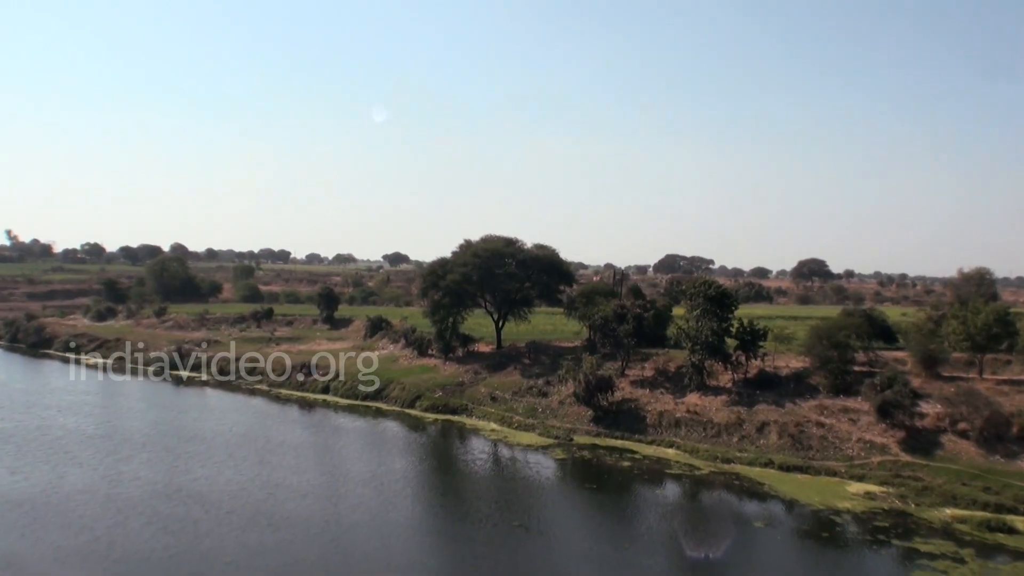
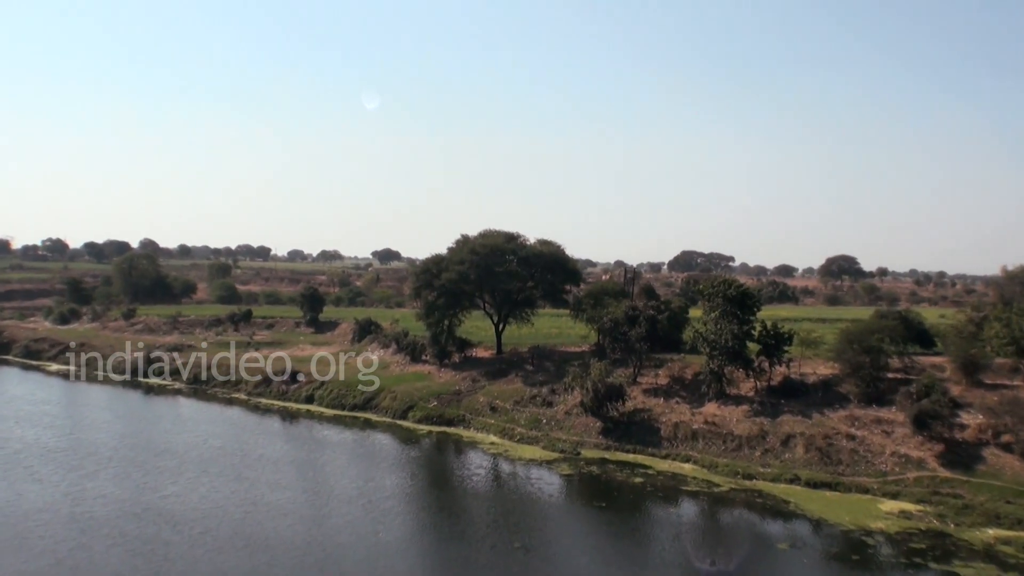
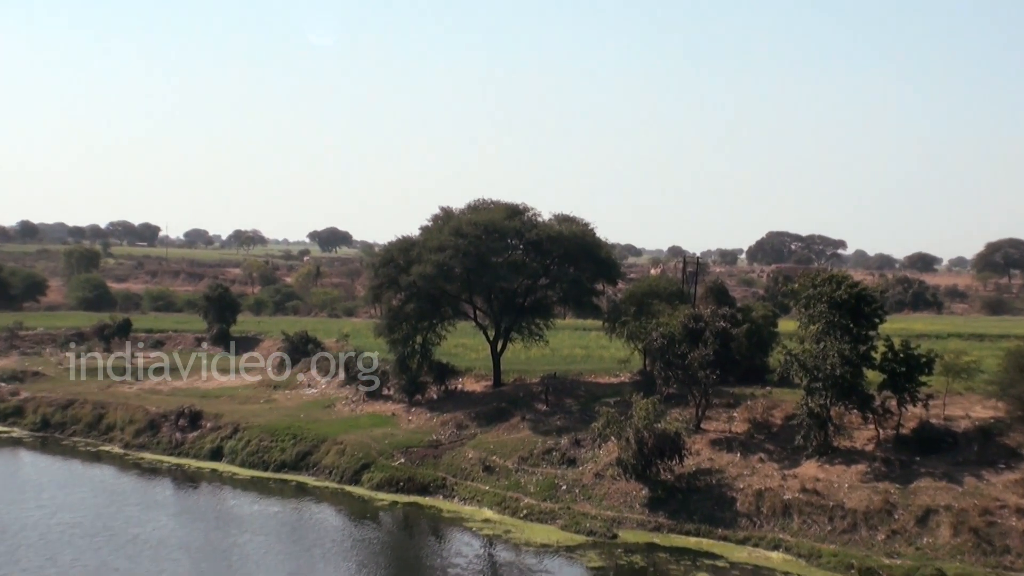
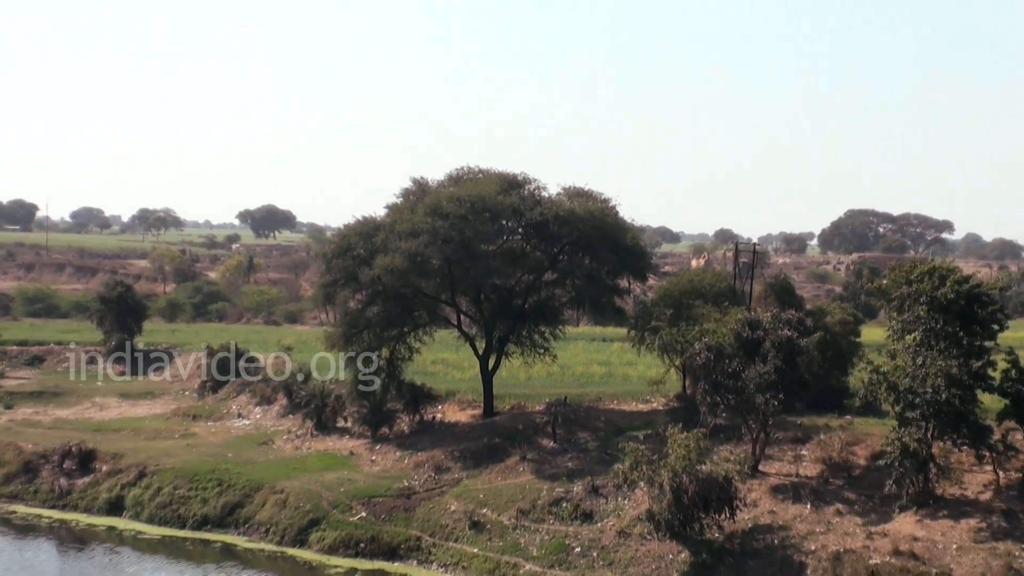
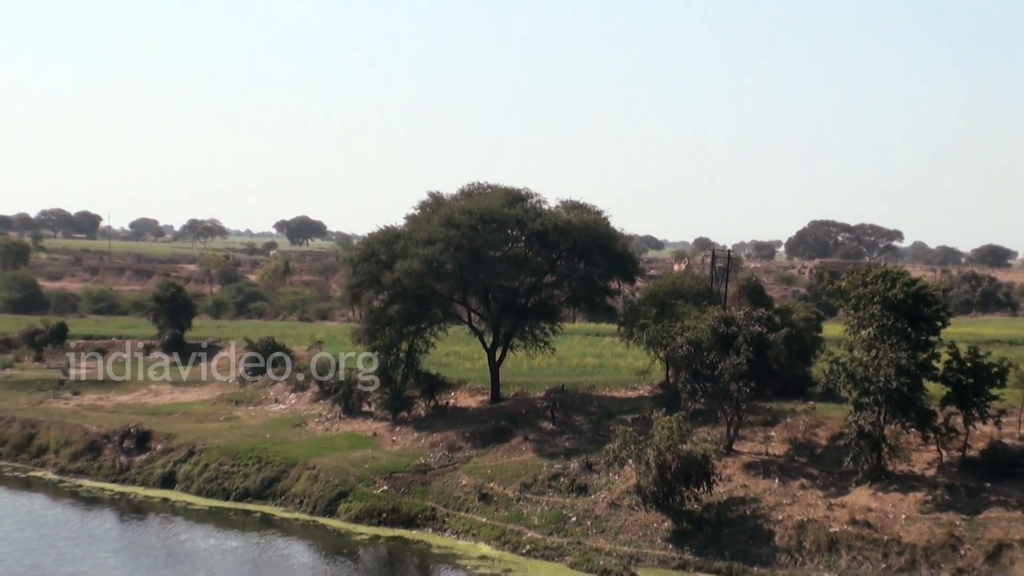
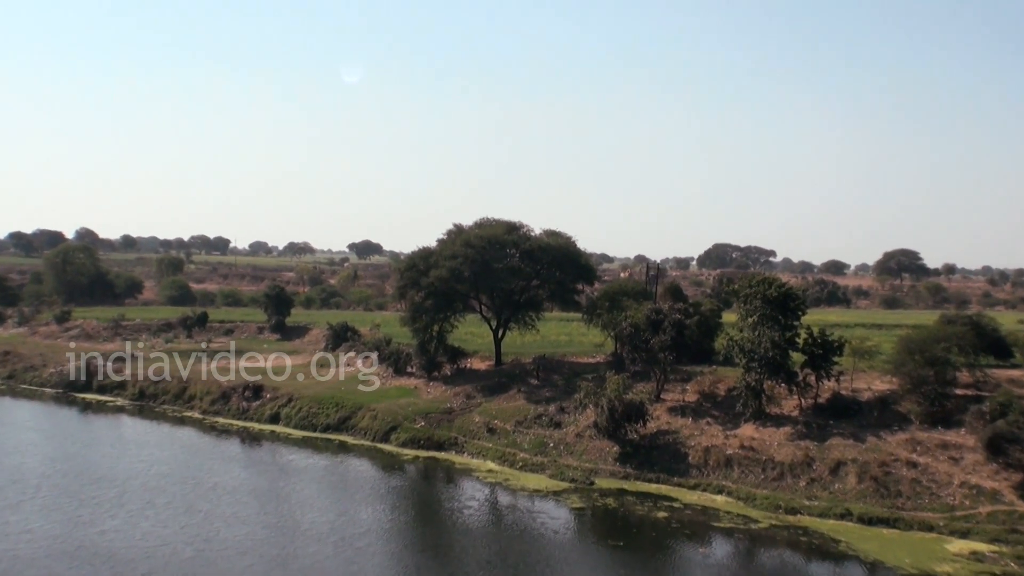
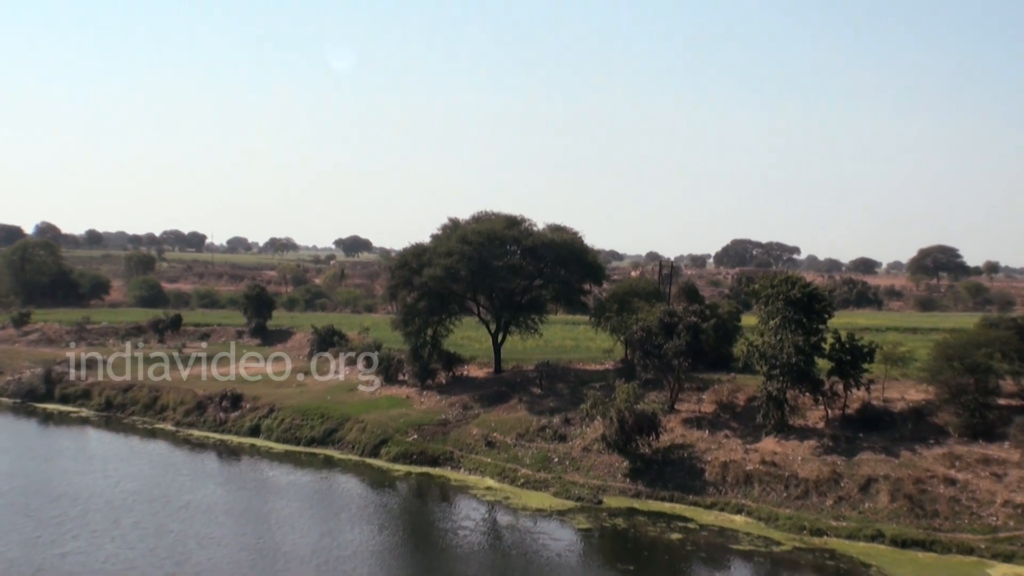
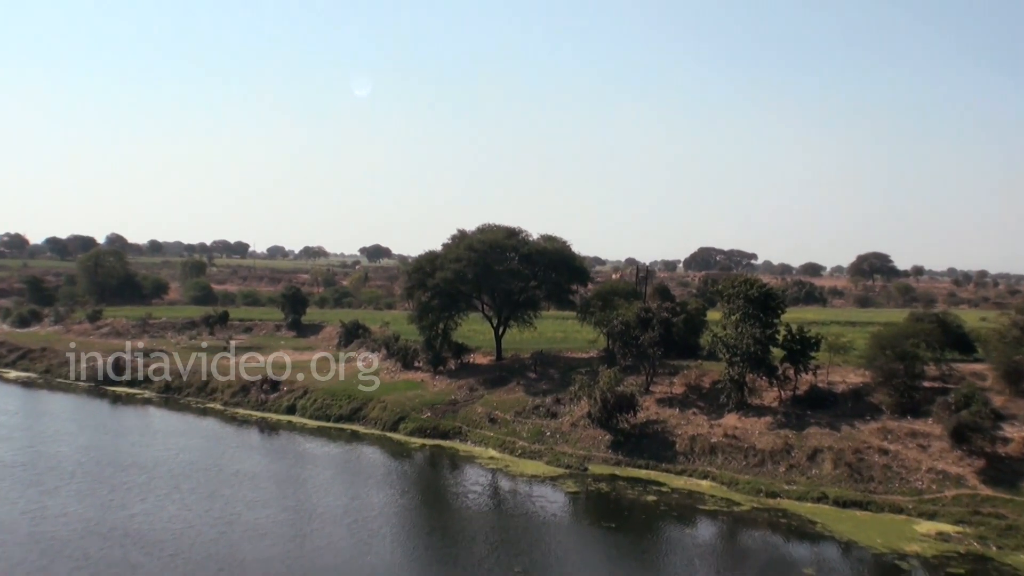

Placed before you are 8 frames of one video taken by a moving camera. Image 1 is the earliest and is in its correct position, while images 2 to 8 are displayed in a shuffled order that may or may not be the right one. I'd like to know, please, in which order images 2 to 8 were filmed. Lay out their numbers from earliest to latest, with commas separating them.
2, 8, 6, 7, 3, 5, 4
